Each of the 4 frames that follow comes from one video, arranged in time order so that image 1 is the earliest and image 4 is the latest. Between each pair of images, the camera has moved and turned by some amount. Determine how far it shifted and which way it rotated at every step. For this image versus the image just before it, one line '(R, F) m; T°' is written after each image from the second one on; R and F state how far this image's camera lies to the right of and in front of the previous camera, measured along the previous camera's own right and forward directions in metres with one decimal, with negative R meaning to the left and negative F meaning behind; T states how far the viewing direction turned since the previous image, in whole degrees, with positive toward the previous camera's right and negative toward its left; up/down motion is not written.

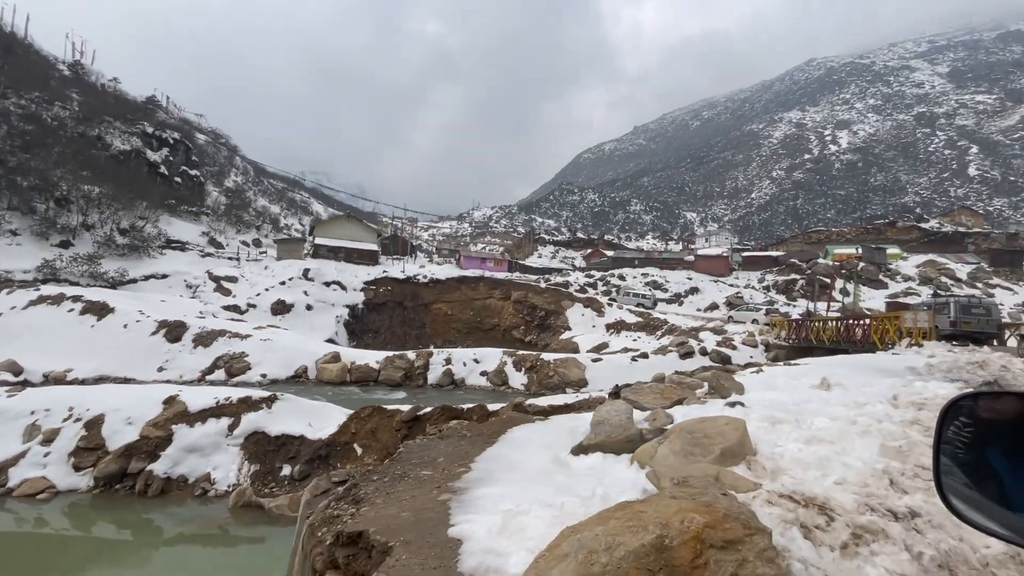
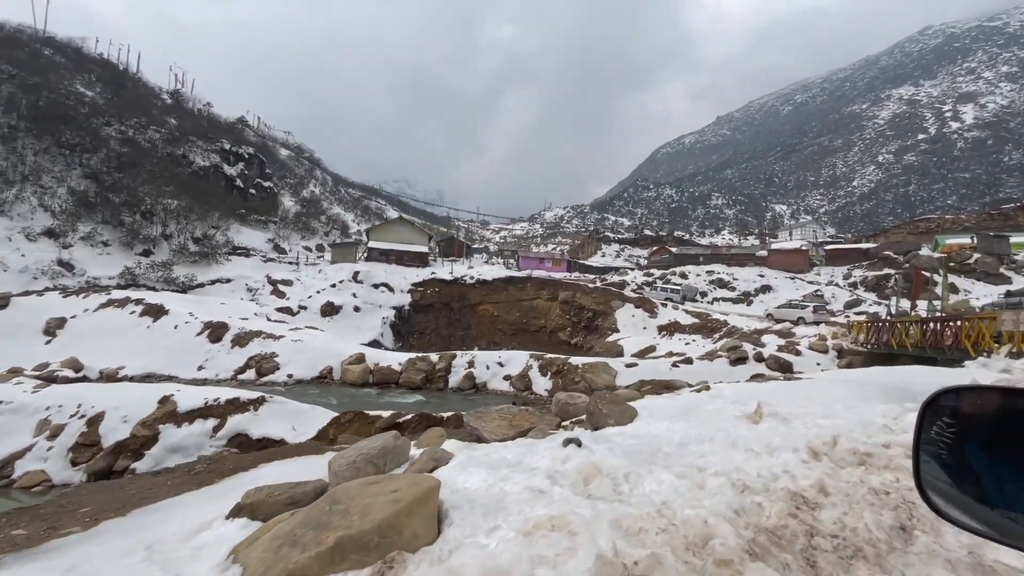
(+1.9, +1.1) m; -9°
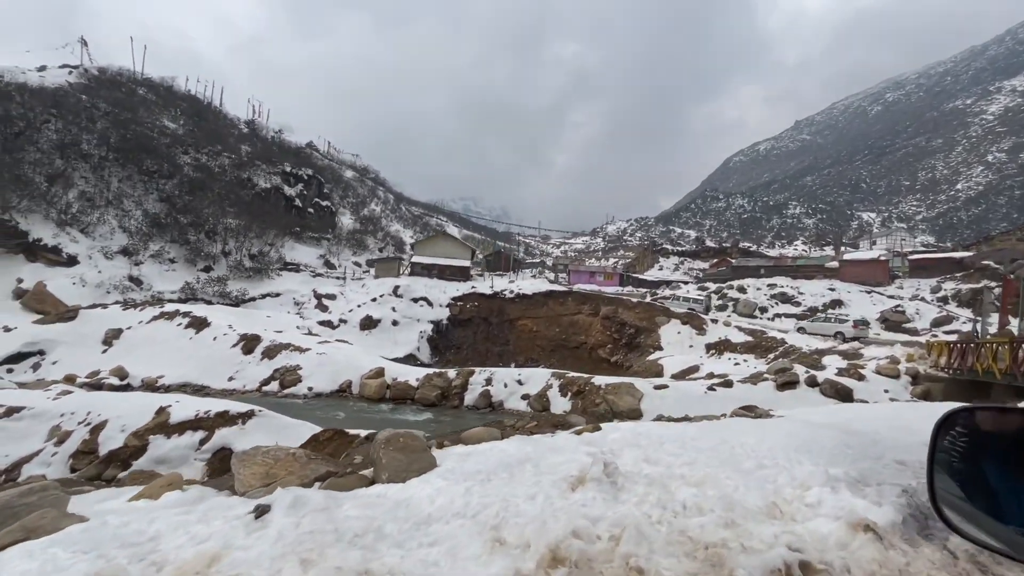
(+1.6, +0.9) m; -8°
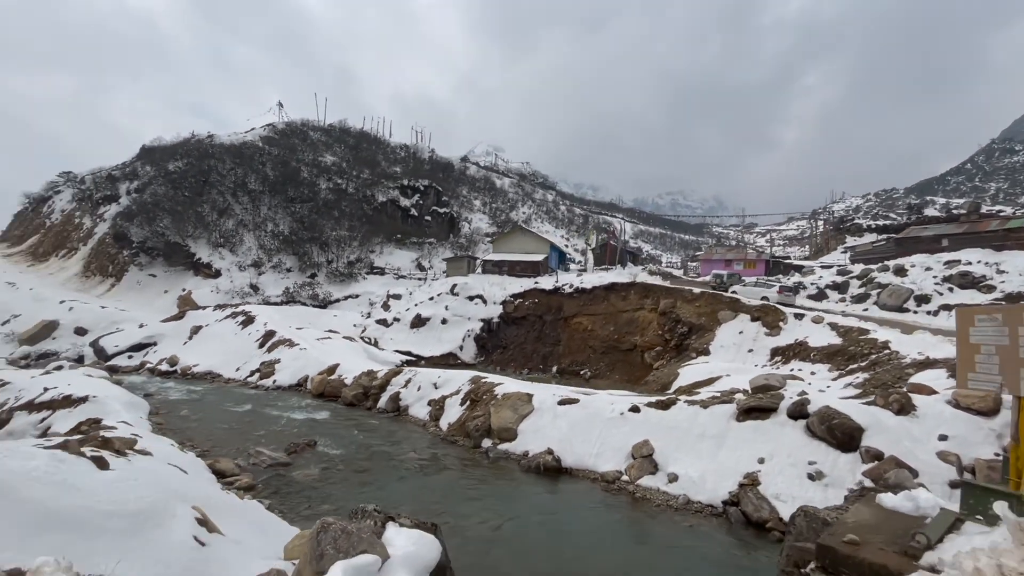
(+8.6, +4.5) m; -25°
